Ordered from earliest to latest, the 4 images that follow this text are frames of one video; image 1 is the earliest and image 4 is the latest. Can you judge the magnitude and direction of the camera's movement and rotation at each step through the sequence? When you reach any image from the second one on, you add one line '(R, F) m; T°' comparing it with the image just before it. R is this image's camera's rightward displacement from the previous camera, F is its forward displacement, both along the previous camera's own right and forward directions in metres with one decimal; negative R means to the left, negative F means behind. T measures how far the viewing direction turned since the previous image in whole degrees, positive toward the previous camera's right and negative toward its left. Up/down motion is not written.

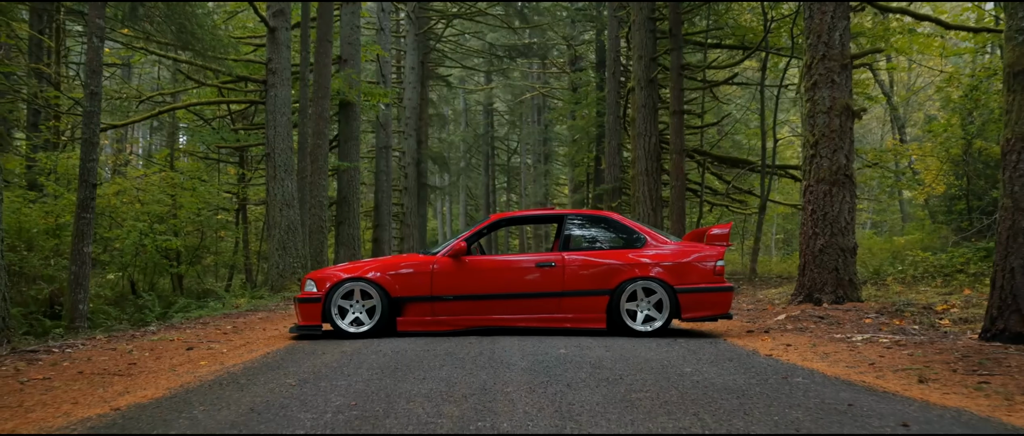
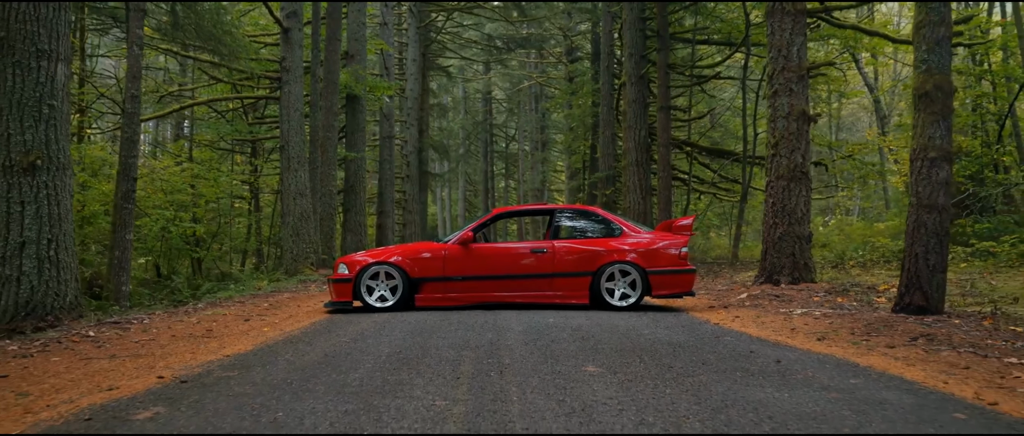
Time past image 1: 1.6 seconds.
(0.0, -1.1) m; 0°
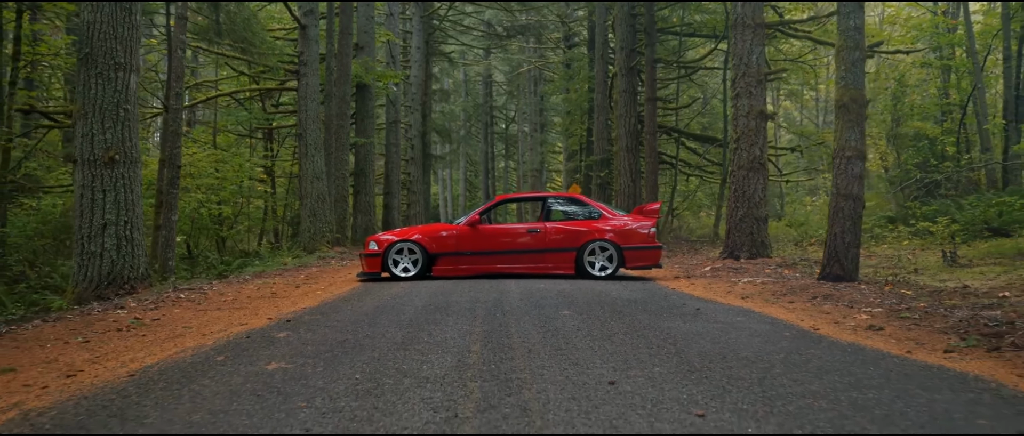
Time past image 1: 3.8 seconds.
(0.0, -1.5) m; 0°
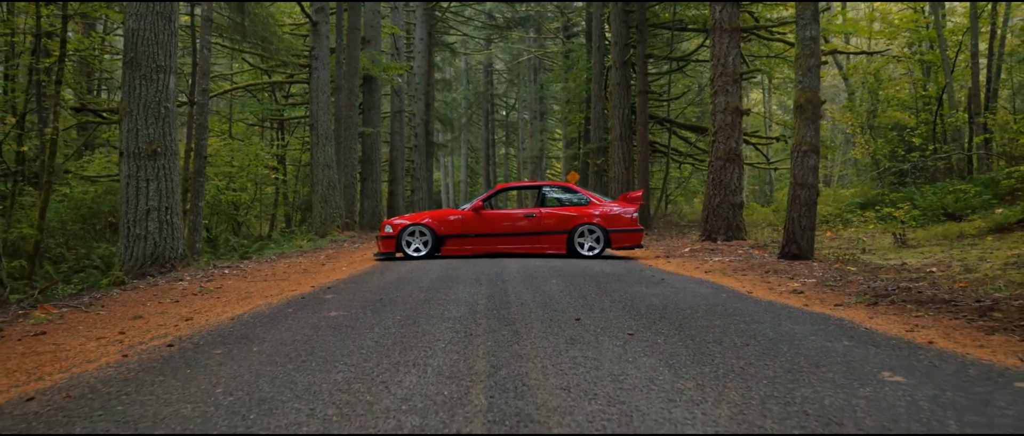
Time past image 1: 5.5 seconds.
(0.0, -1.1) m; 0°
